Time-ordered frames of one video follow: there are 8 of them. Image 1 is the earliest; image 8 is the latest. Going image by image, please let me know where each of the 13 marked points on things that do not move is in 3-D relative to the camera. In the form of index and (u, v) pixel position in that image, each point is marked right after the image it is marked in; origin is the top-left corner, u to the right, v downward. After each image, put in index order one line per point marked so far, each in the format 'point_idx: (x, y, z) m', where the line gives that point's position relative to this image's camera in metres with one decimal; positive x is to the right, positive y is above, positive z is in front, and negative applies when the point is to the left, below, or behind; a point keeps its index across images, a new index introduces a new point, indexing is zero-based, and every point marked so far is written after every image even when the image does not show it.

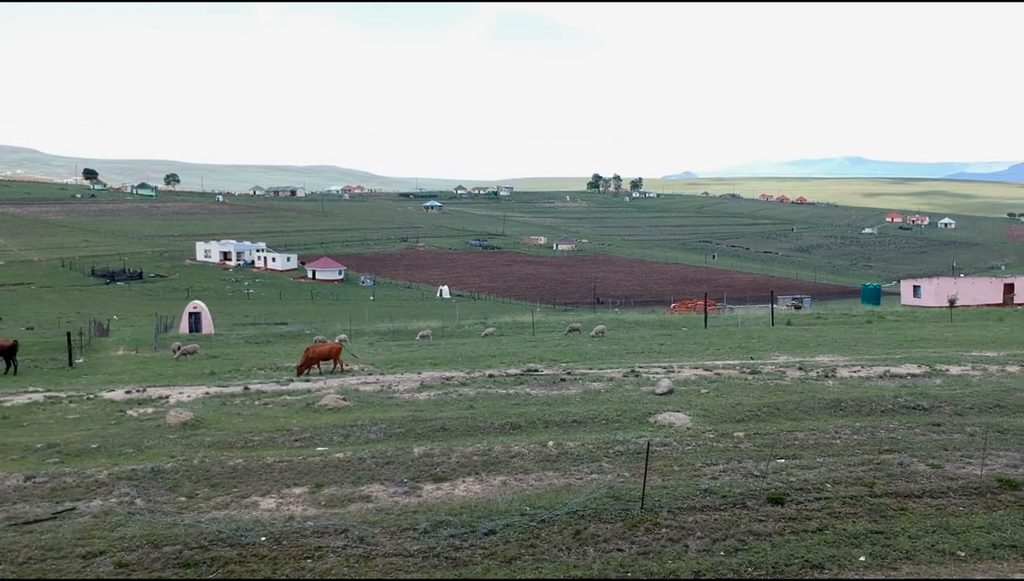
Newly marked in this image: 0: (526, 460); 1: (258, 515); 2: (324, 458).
0: (+0.2, -2.1, +16.1) m
1: (-2.7, -2.3, +13.8) m
2: (-2.2, -2.0, +16.0) m
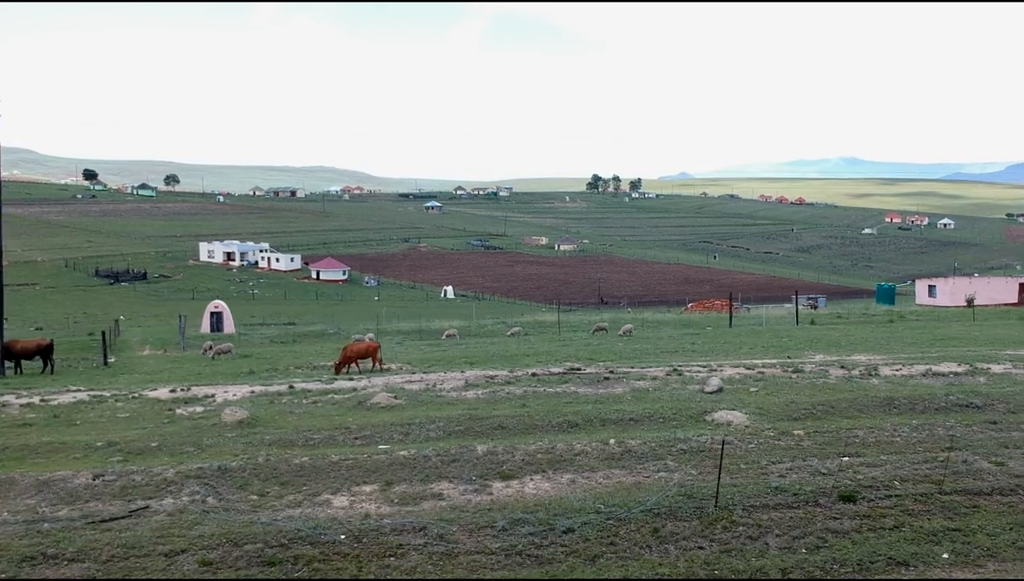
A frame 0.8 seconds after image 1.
0: (+1.0, -2.0, +16.1) m
1: (-1.9, -2.3, +13.7) m
2: (-1.5, -2.0, +15.9) m
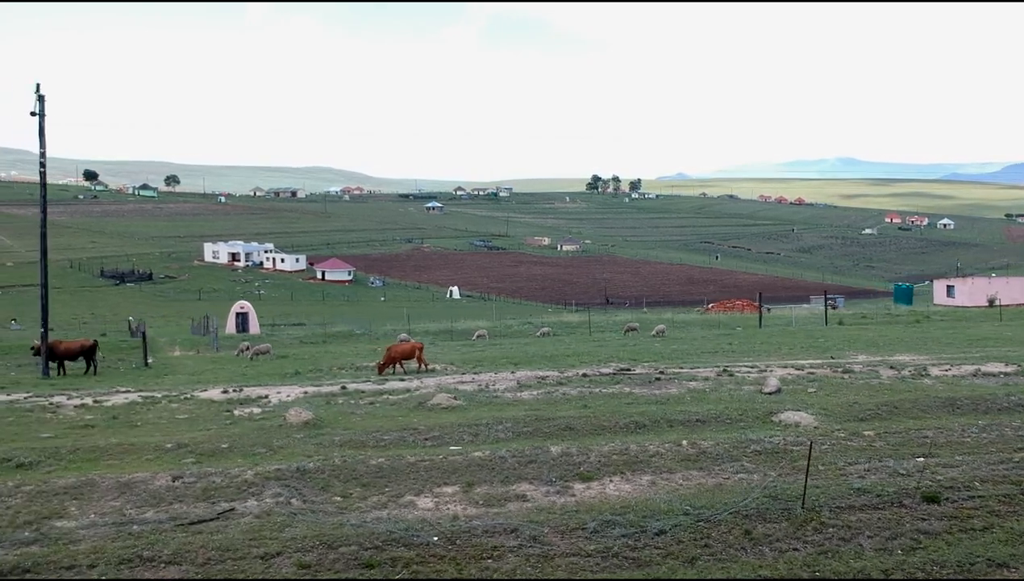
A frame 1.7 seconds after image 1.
0: (+1.9, -2.0, +16.0) m
1: (-0.9, -2.3, +13.6) m
2: (-0.5, -2.0, +15.8) m
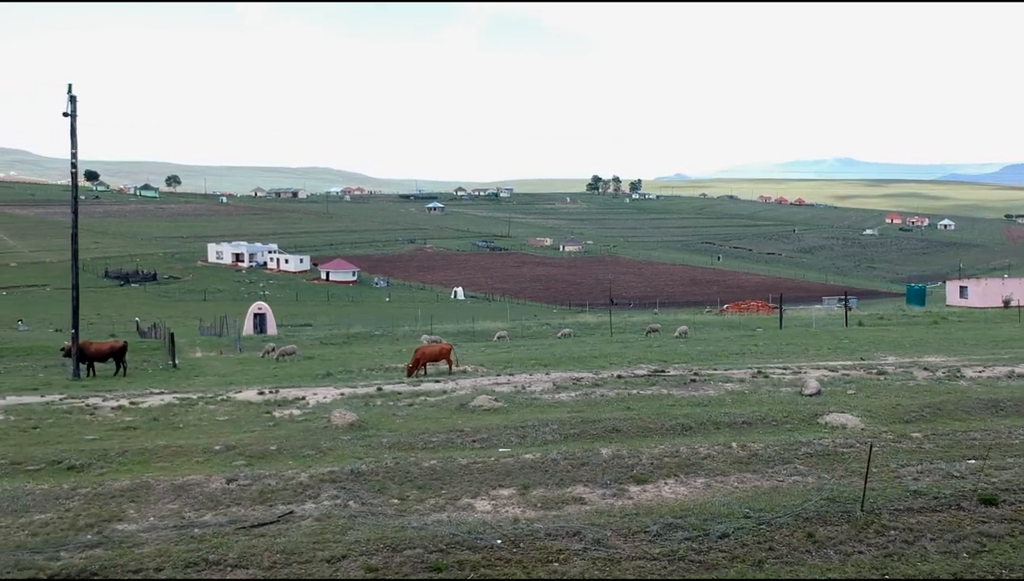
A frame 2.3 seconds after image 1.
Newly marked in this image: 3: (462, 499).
0: (+2.5, -2.1, +15.9) m
1: (-0.3, -2.3, +13.6) m
2: (+0.1, -2.0, +15.8) m
3: (-0.5, -2.2, +14.2) m
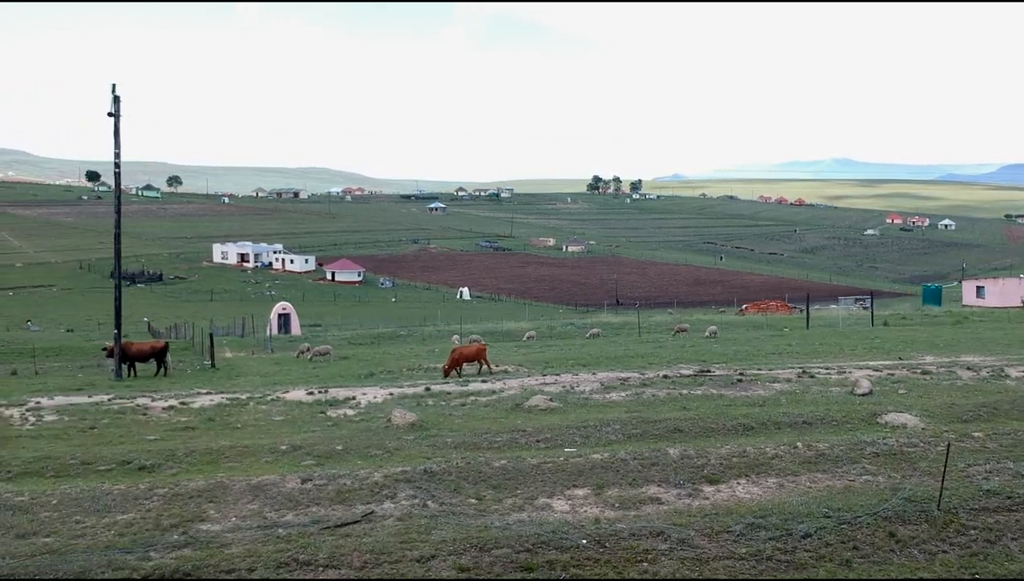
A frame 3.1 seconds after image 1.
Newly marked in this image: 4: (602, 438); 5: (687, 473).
0: (+3.3, -2.1, +15.9) m
1: (+0.5, -2.3, +13.5) m
2: (+0.9, -2.0, +15.8) m
3: (+0.3, -2.2, +14.2) m
4: (+1.1, -1.9, +16.9) m
5: (+2.0, -2.1, +15.3) m
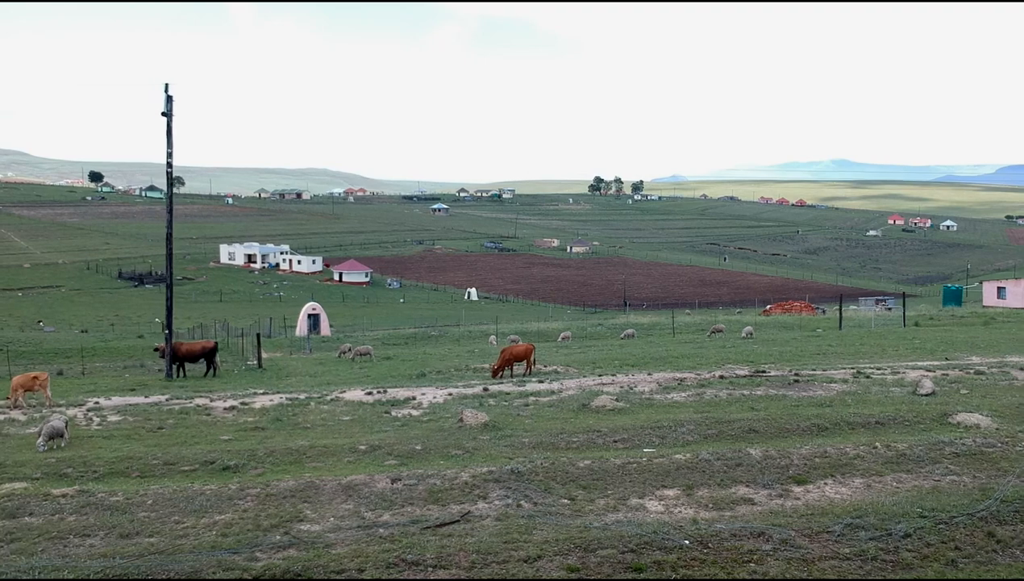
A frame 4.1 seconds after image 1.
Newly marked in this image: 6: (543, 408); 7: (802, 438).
0: (+4.3, -2.1, +15.9) m
1: (+1.5, -2.3, +13.5) m
2: (+1.9, -2.0, +15.7) m
3: (+1.3, -2.2, +14.1) m
4: (+2.1, -1.9, +16.9) m
5: (+3.0, -2.1, +15.2) m
6: (+0.5, -1.8, +19.5) m
7: (+3.7, -1.9, +17.0) m
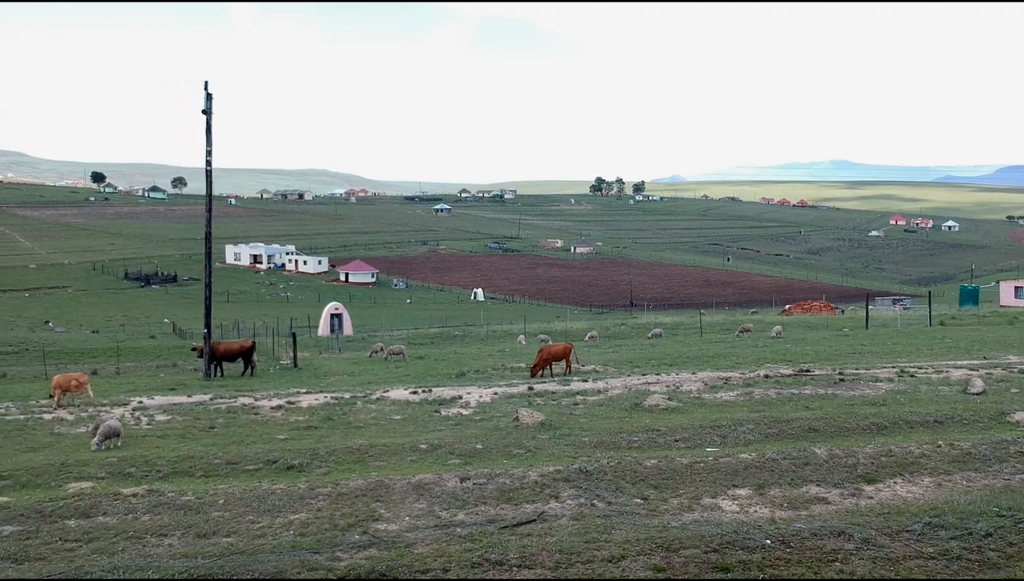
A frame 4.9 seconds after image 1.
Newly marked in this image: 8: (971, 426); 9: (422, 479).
0: (+5.0, -2.0, +15.7) m
1: (+2.2, -2.3, +13.4) m
2: (+2.6, -2.0, +15.6) m
3: (+2.0, -2.2, +14.0) m
4: (+2.9, -1.9, +16.7) m
5: (+3.8, -2.1, +15.1) m
6: (+1.2, -1.7, +19.4) m
7: (+4.5, -1.9, +16.9) m
8: (+6.1, -1.8, +17.7) m
9: (-1.0, -2.0, +14.3) m
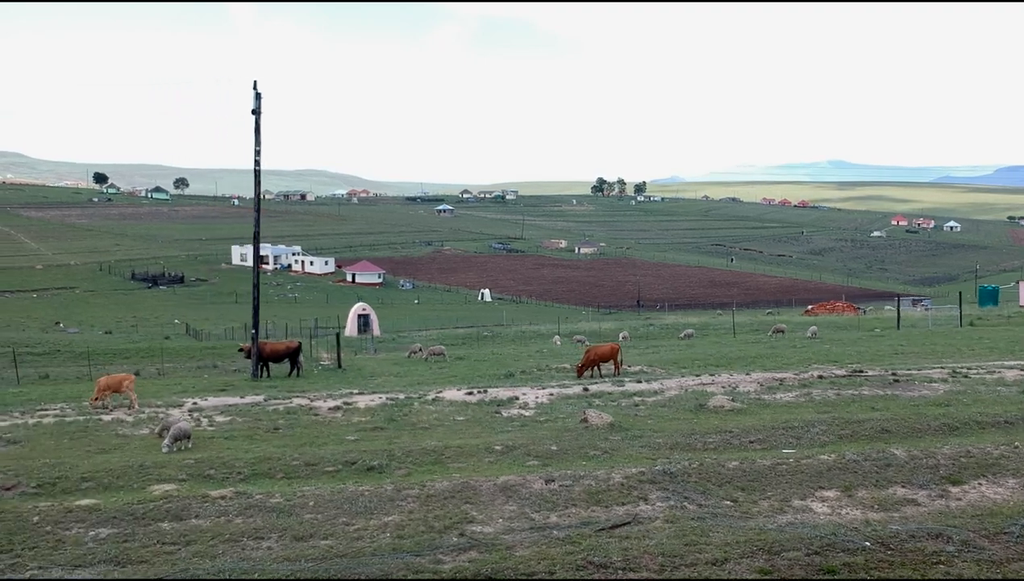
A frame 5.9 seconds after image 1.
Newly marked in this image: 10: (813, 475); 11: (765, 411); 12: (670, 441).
0: (+6.0, -2.0, +15.6) m
1: (+3.2, -2.3, +13.3) m
2: (+3.6, -2.0, +15.5) m
3: (+3.0, -2.2, +13.9) m
4: (+3.8, -1.9, +16.6) m
5: (+4.7, -2.1, +15.0) m
6: (+2.1, -1.7, +19.3) m
7: (+5.4, -1.9, +16.8) m
8: (+7.1, -1.8, +17.6) m
9: (-0.1, -2.0, +14.2) m
10: (+3.3, -2.1, +14.8) m
11: (+3.5, -1.7, +18.6) m
12: (+2.0, -1.9, +16.5) m
